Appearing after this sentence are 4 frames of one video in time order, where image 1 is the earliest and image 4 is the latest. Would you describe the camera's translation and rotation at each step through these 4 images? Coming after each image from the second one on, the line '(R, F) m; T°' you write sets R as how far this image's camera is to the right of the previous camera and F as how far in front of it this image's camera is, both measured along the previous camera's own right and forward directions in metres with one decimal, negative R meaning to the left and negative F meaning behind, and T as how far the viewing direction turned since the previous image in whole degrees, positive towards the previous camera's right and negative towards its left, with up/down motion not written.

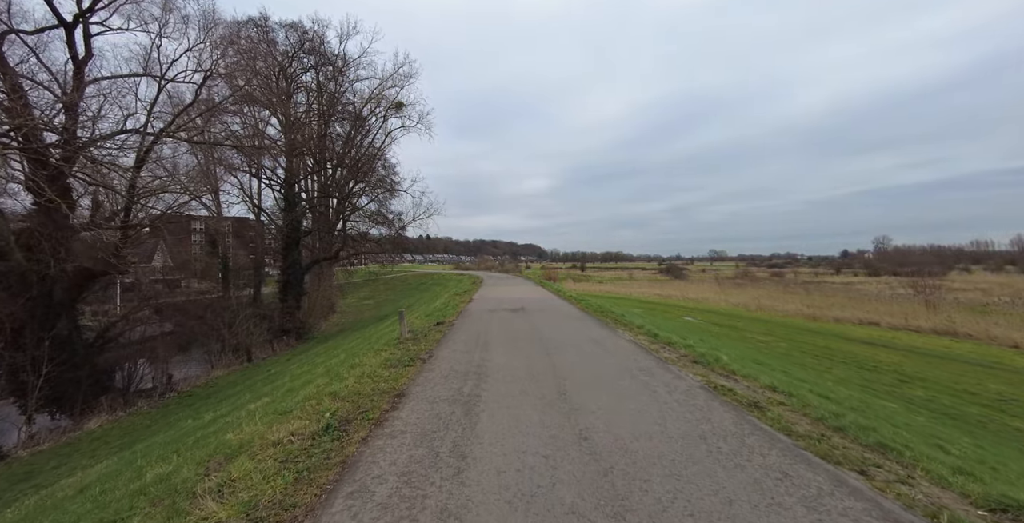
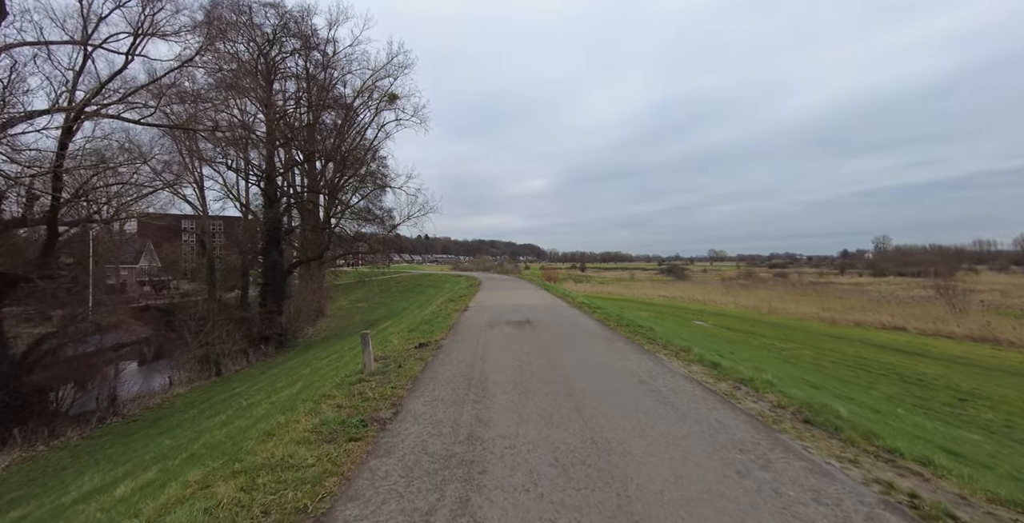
(-0.1, +1.8) m; 0°
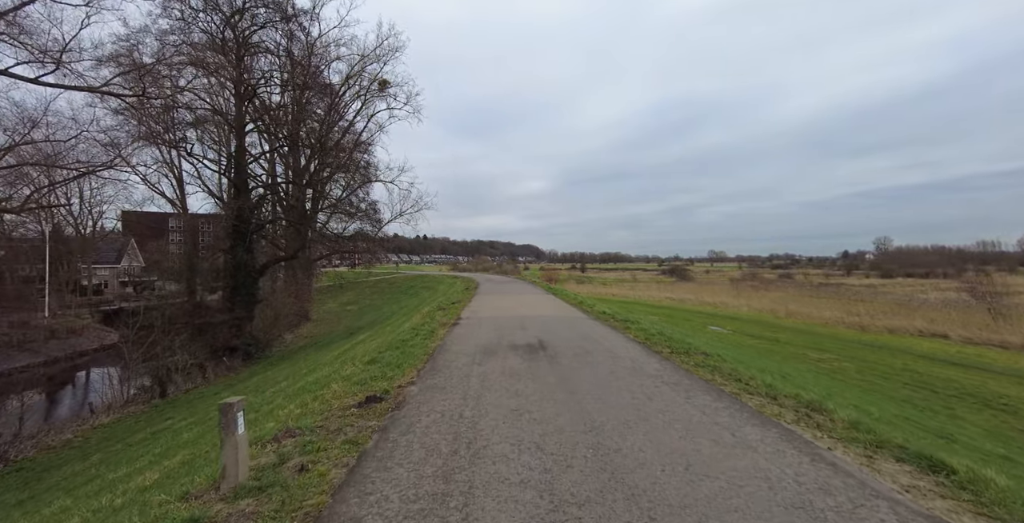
(-0.1, +2.5) m; 0°
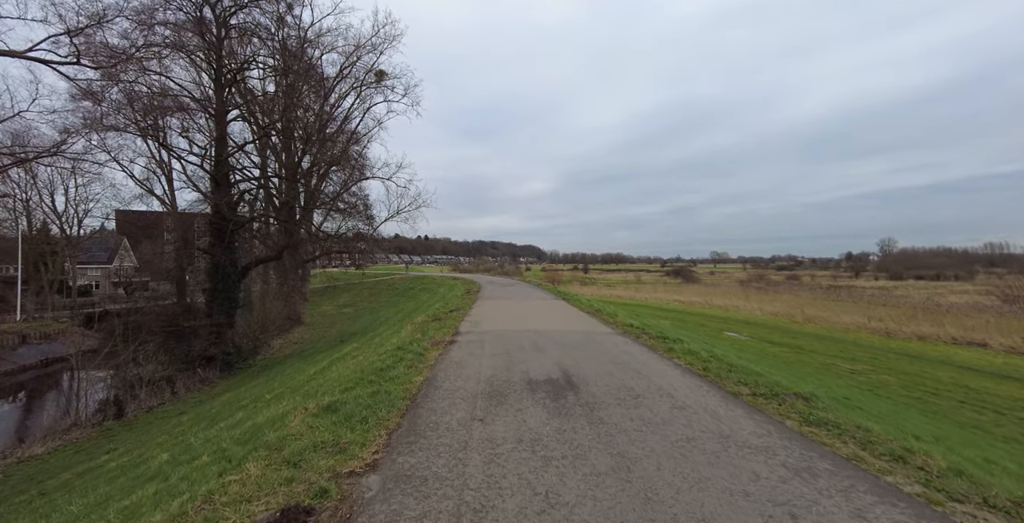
(-0.2, +1.6) m; 0°
